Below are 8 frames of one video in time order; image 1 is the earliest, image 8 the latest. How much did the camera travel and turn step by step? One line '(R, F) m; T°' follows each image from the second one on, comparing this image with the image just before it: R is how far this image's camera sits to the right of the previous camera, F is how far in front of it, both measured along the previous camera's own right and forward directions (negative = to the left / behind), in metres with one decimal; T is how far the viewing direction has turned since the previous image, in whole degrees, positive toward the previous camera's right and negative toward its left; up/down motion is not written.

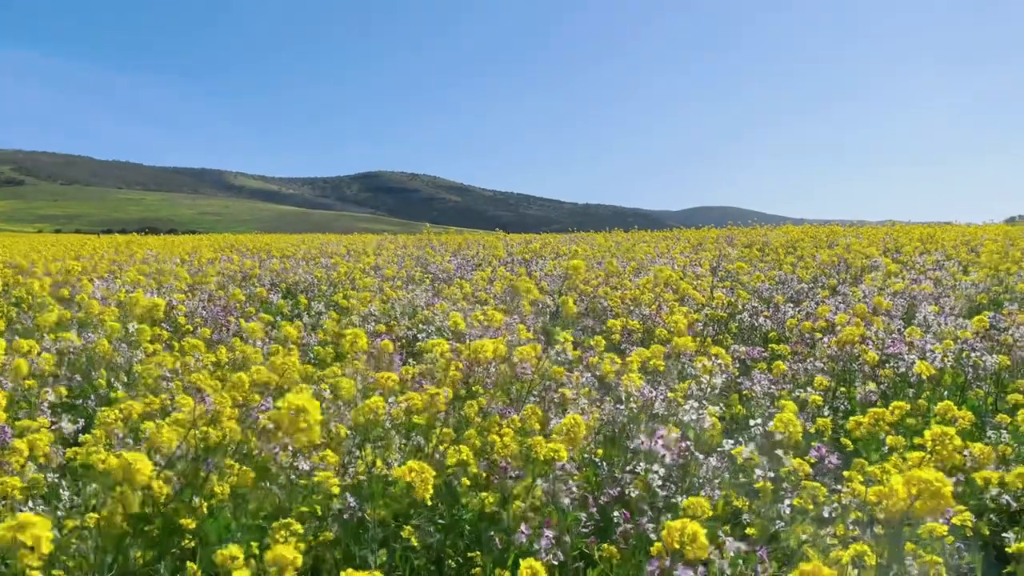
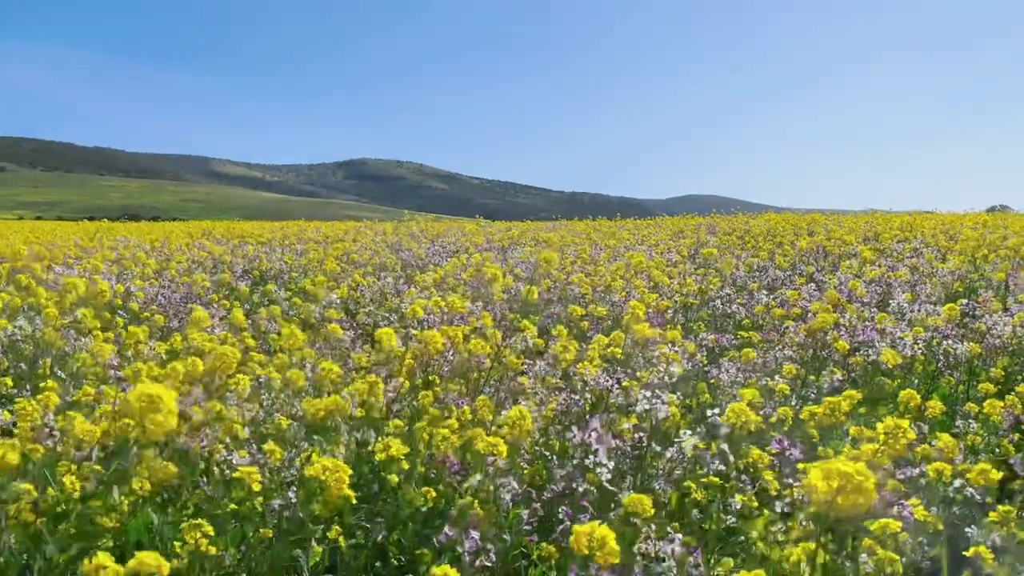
(+0.2, +0.2) m; +1°
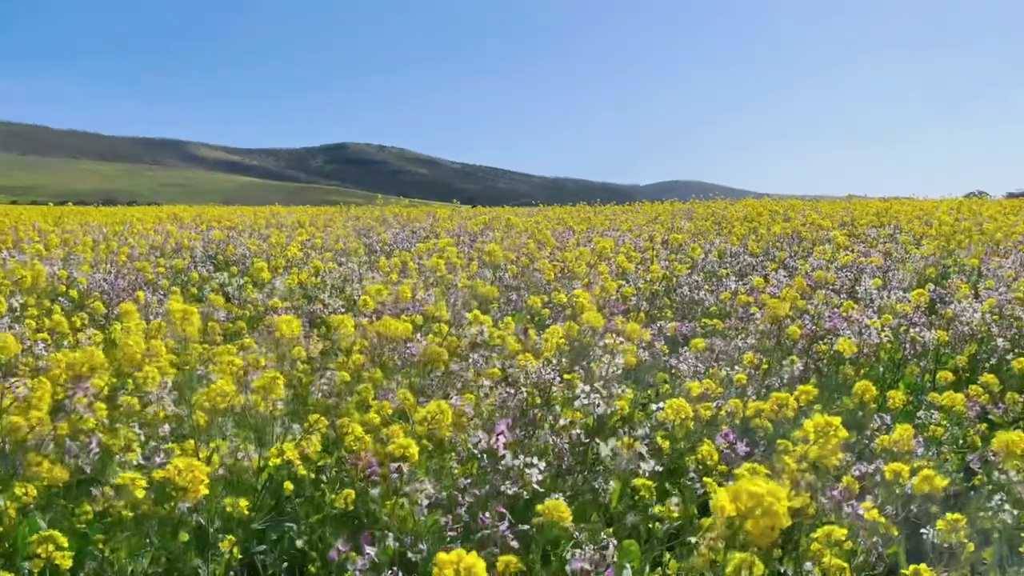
(+0.2, +0.2) m; +1°
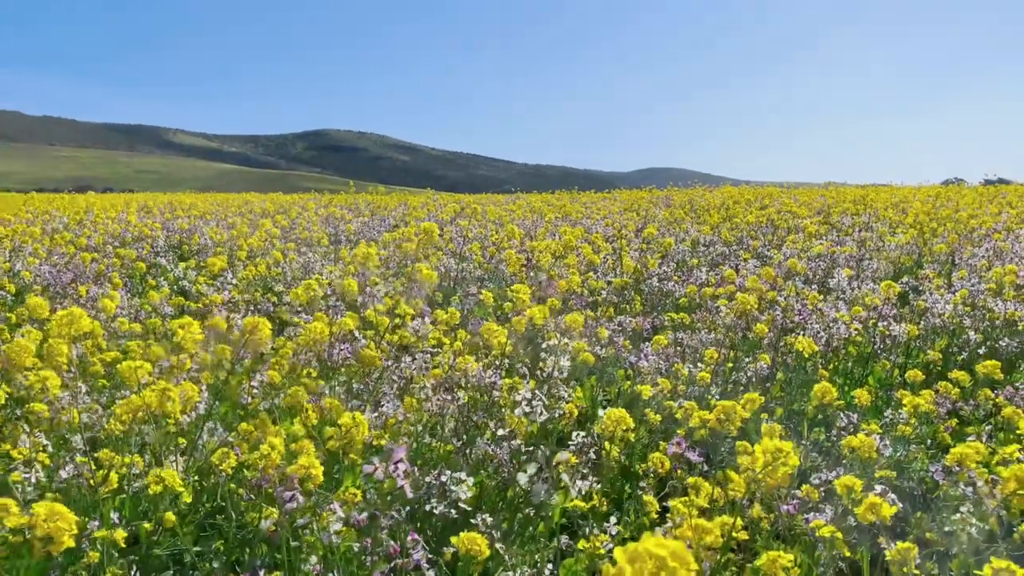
(+0.2, +0.2) m; +1°
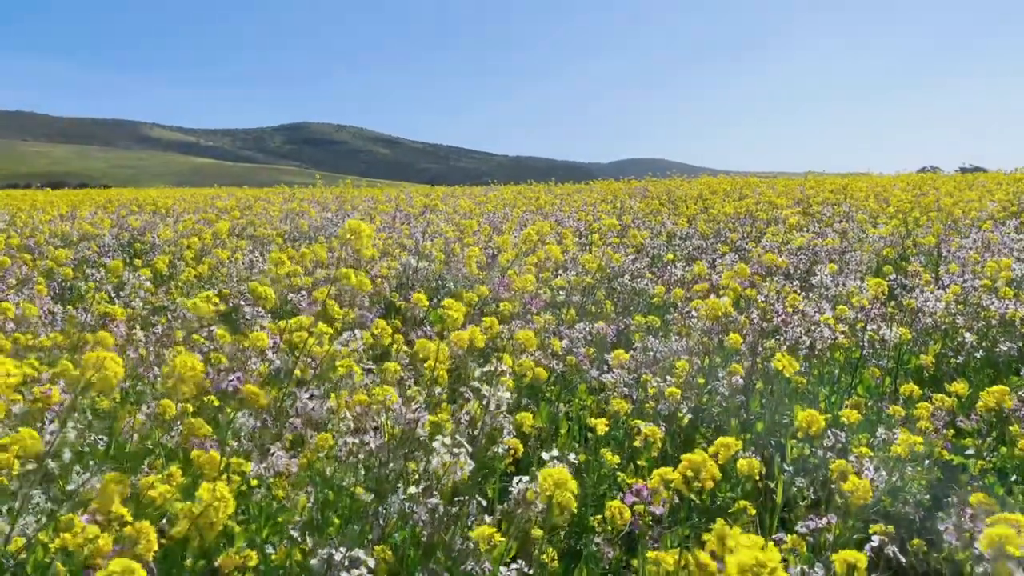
(+0.2, +0.5) m; +1°
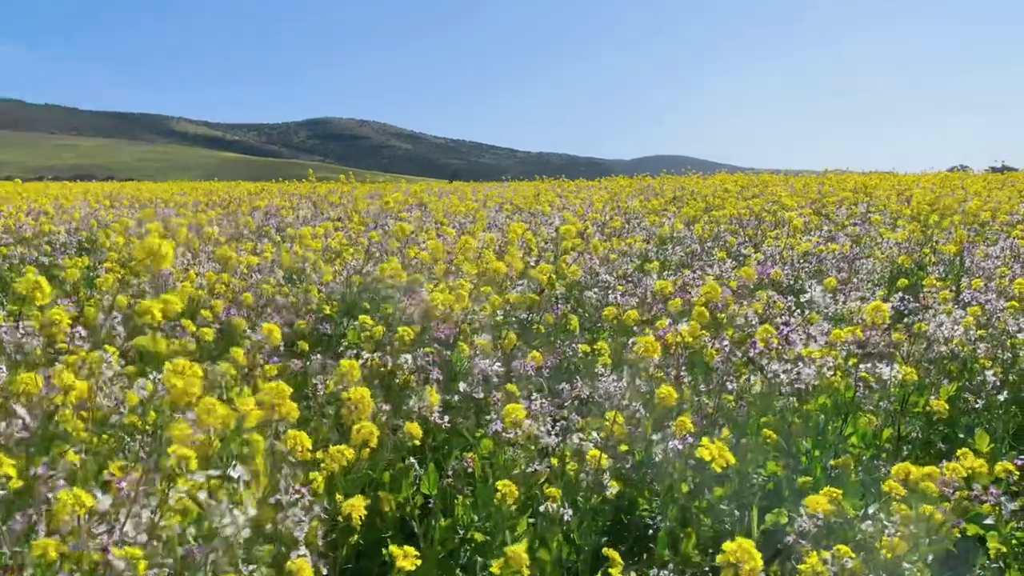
(+0.5, +0.9) m; -2°
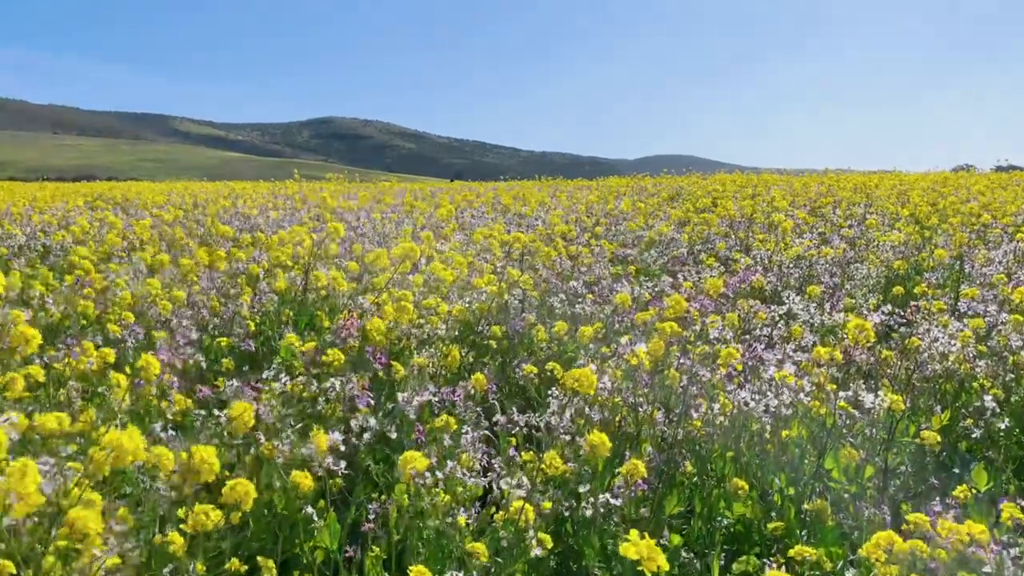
(+0.3, +0.5) m; 0°
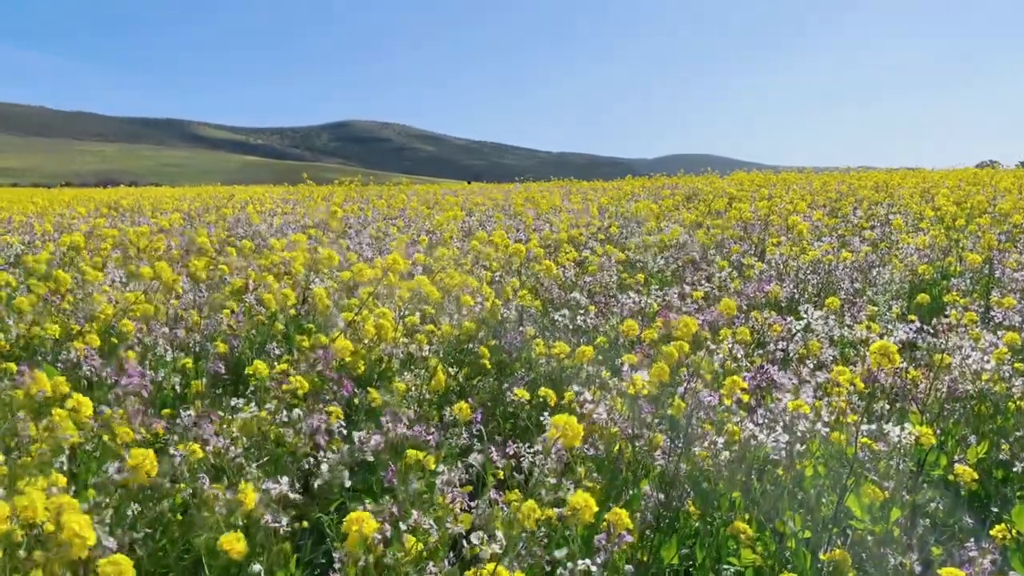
(+0.1, +0.3) m; -1°
